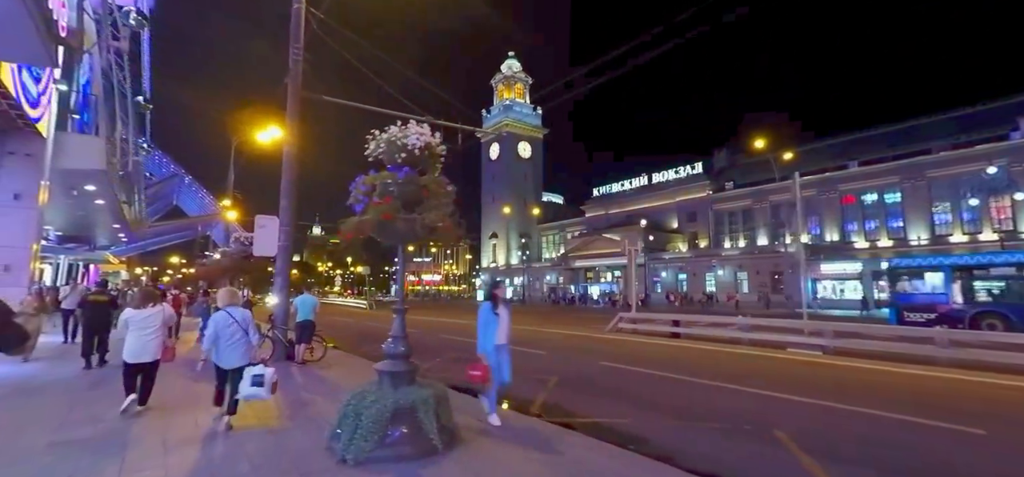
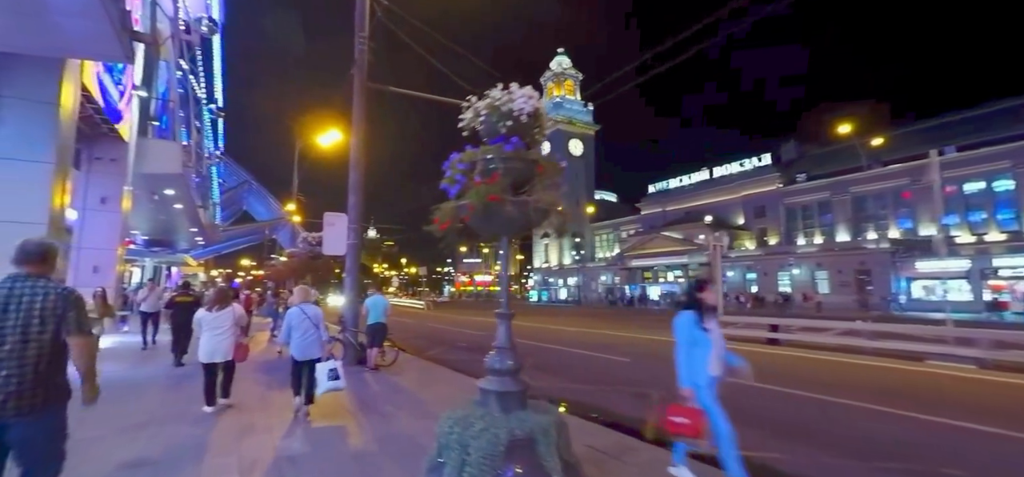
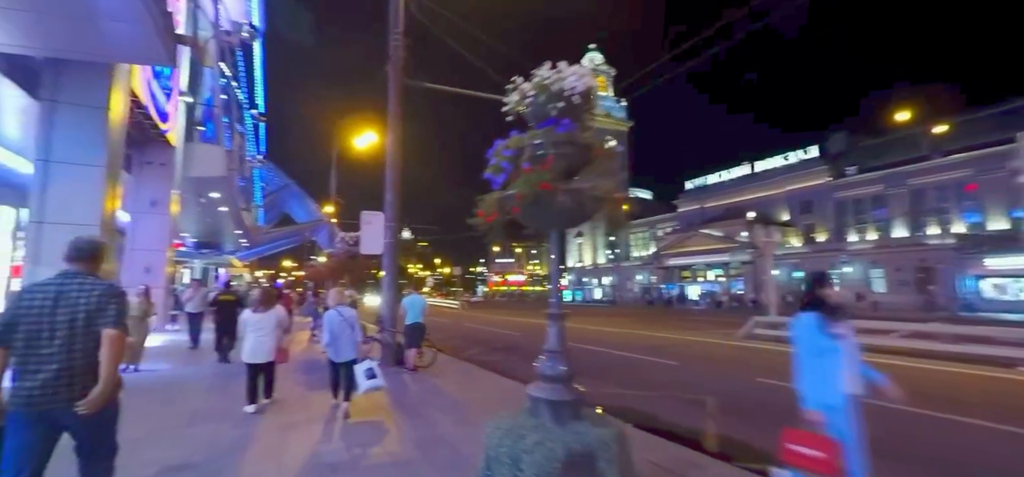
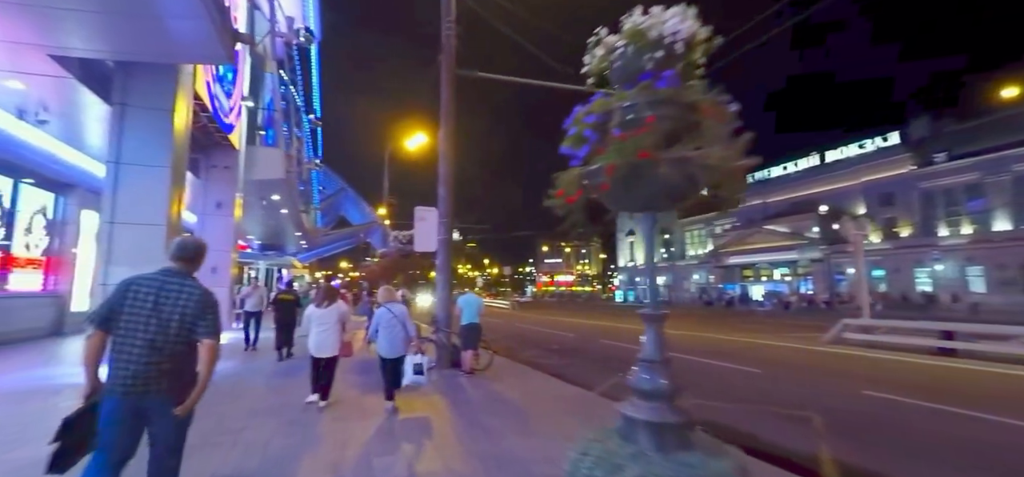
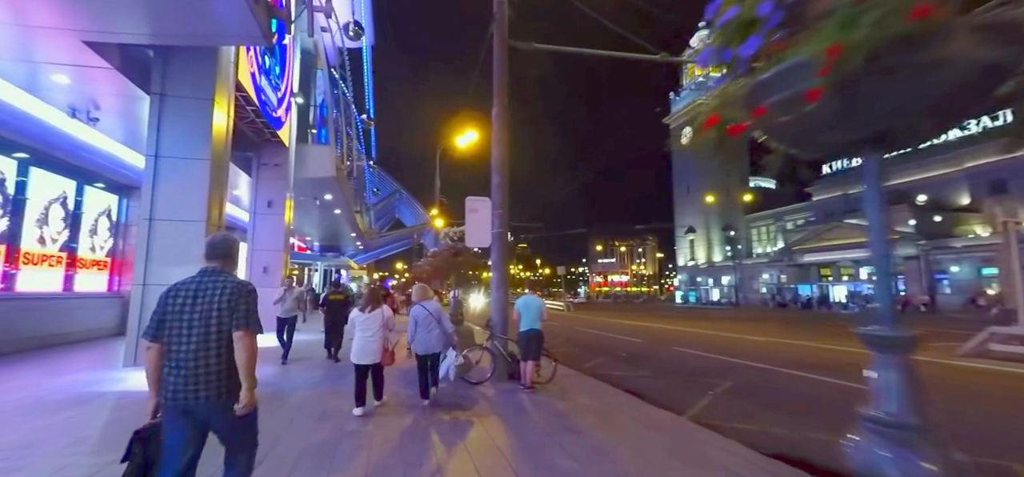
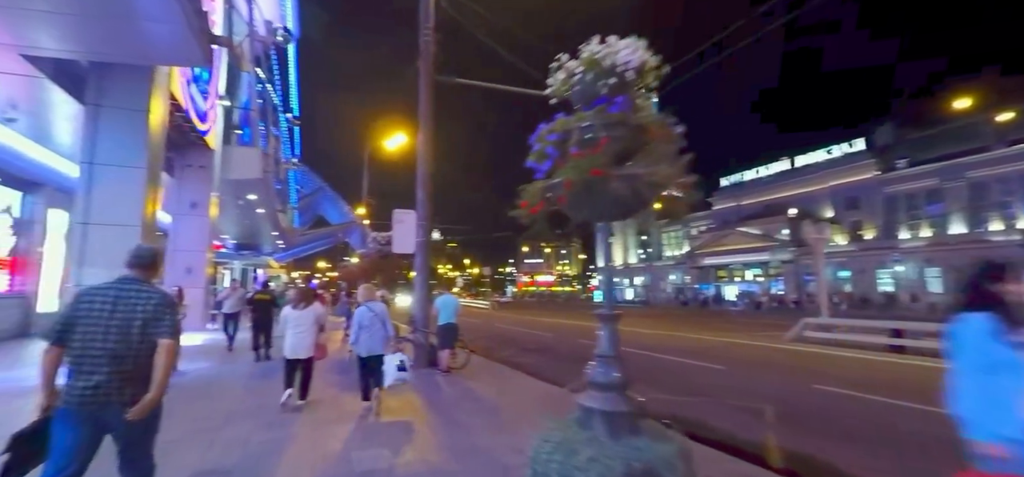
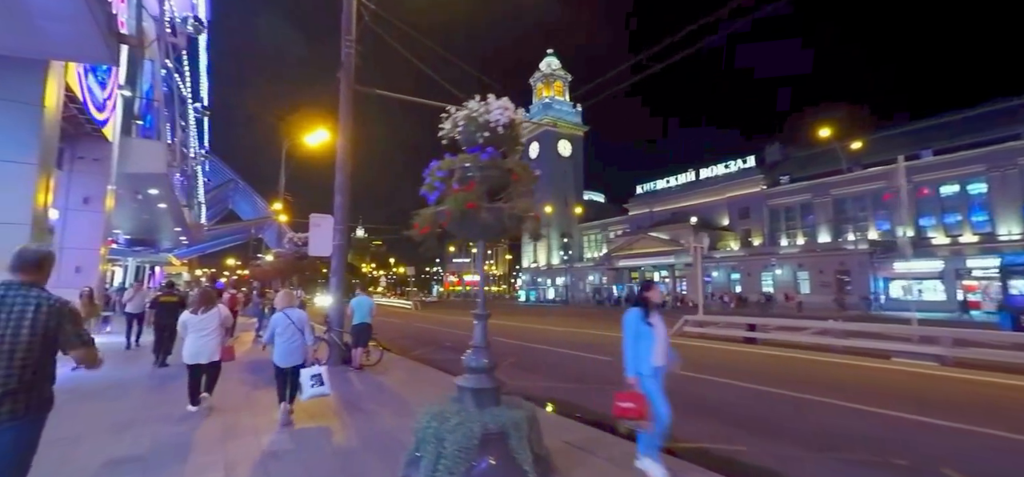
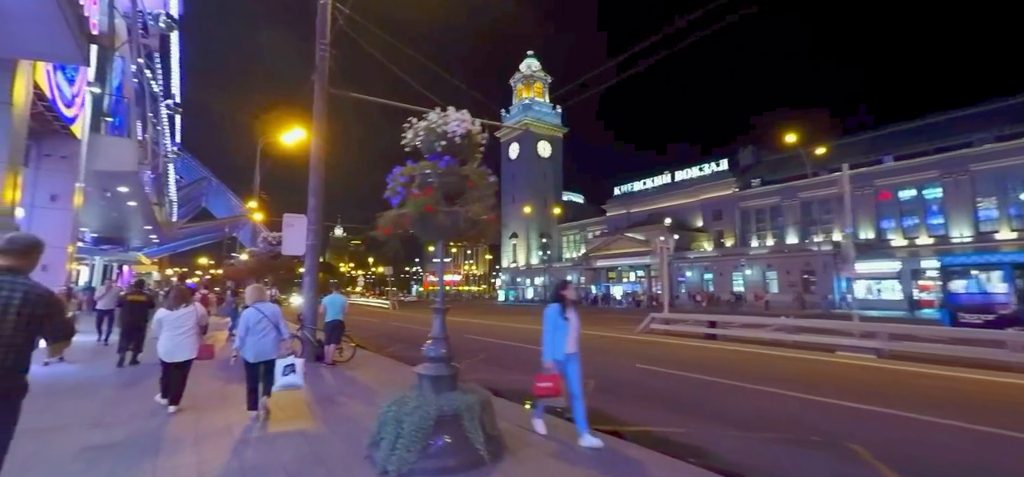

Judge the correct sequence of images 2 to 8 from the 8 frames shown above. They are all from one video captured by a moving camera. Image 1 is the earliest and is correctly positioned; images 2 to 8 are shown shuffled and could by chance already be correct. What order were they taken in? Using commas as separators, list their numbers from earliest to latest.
8, 7, 2, 3, 6, 4, 5
